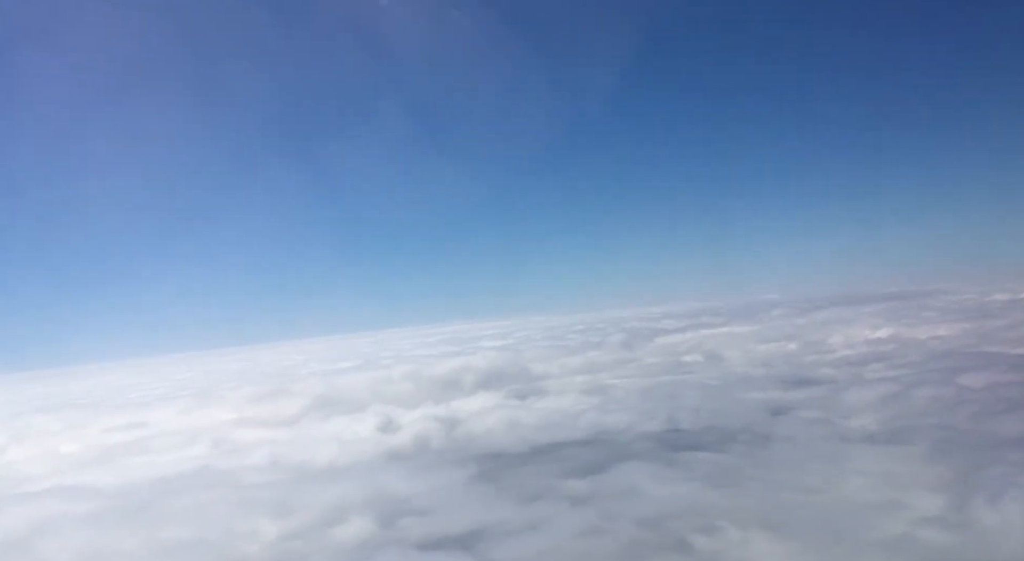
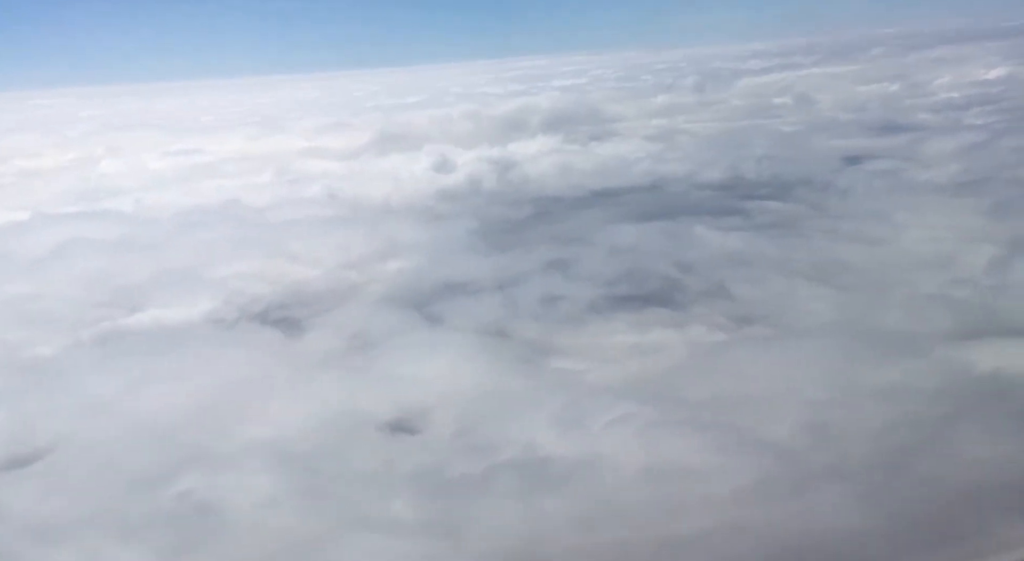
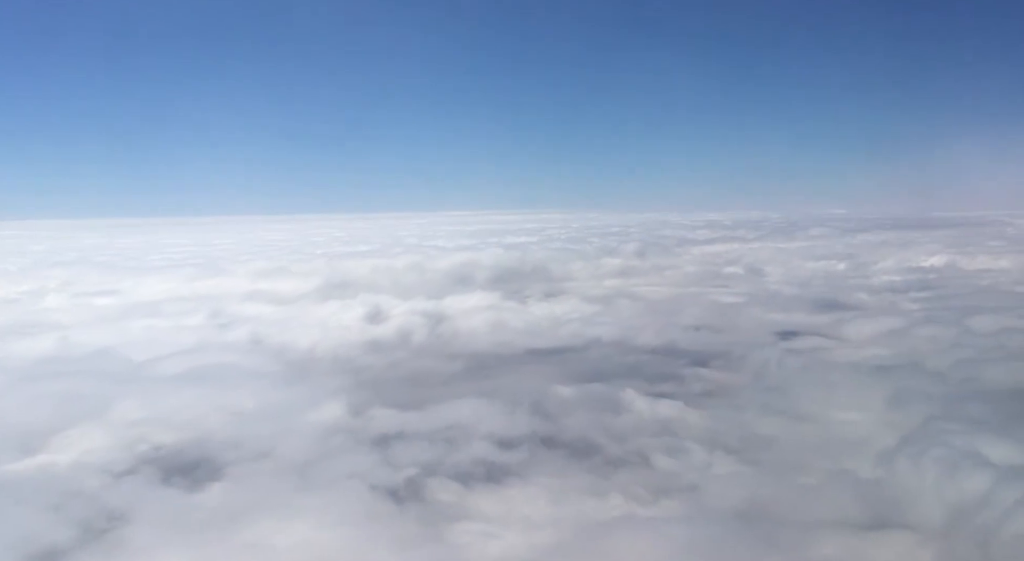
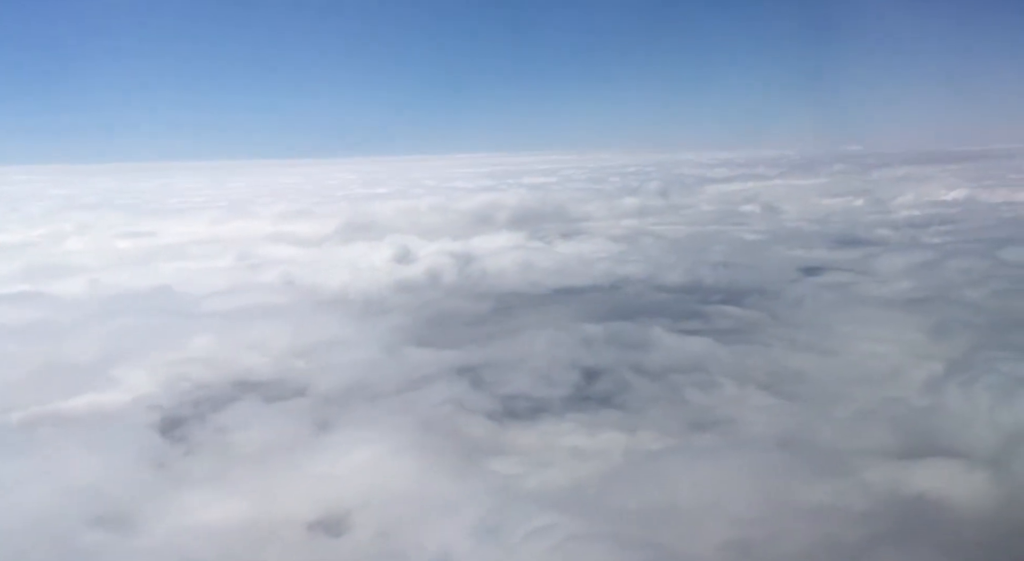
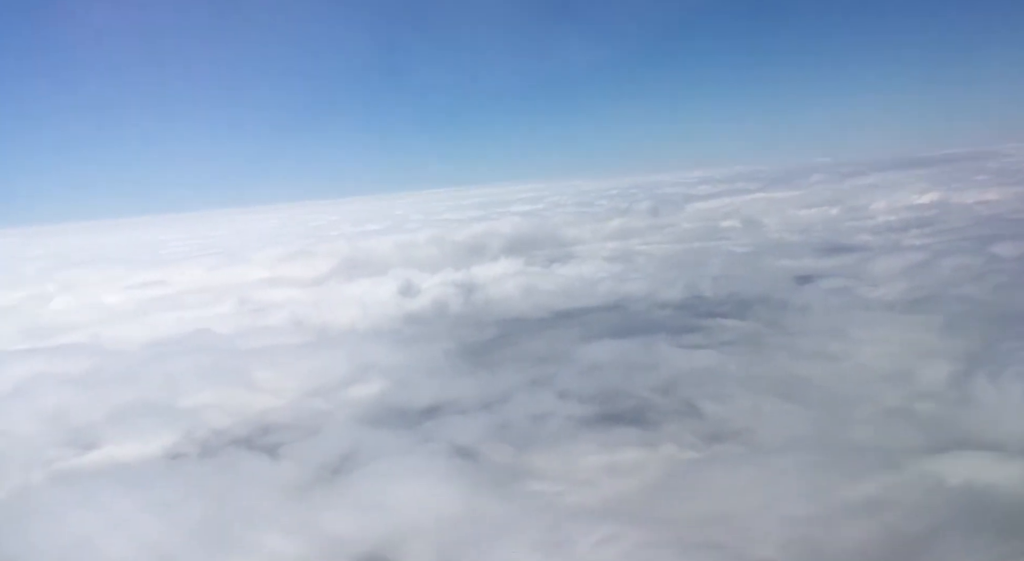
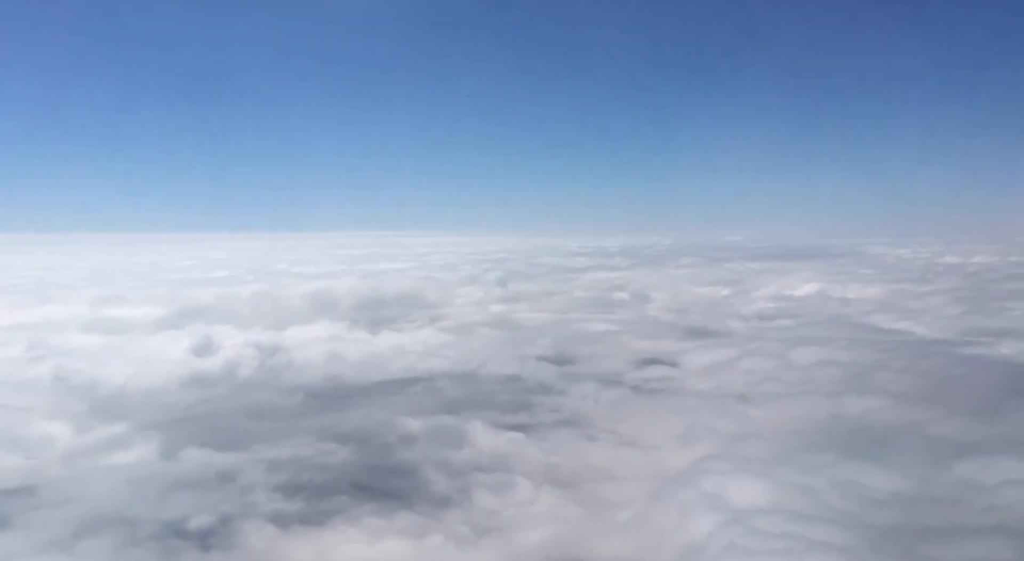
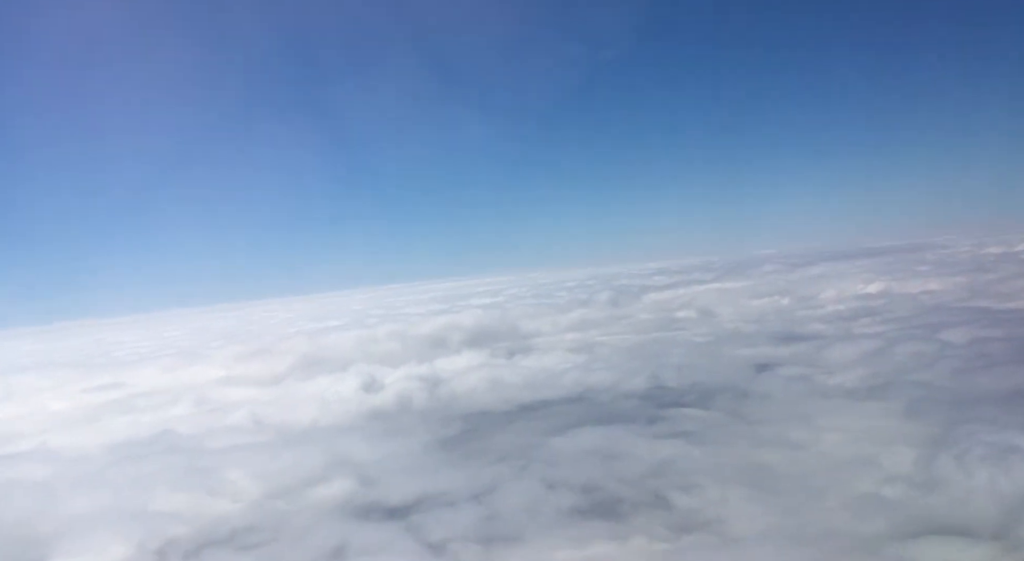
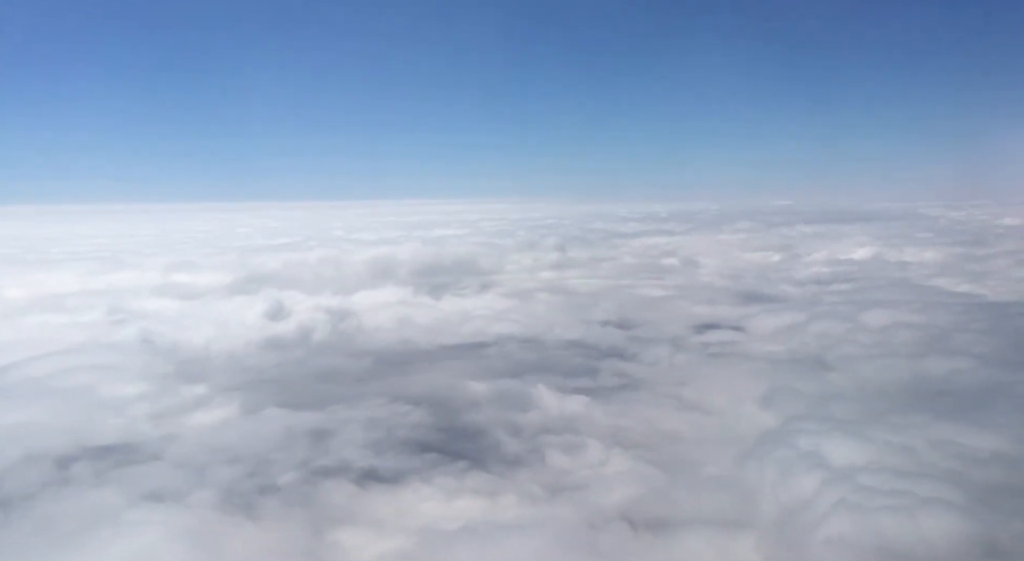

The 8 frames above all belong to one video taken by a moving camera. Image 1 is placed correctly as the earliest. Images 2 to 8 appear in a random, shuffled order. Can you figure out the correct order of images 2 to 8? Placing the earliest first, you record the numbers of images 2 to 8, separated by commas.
7, 5, 2, 4, 3, 8, 6
